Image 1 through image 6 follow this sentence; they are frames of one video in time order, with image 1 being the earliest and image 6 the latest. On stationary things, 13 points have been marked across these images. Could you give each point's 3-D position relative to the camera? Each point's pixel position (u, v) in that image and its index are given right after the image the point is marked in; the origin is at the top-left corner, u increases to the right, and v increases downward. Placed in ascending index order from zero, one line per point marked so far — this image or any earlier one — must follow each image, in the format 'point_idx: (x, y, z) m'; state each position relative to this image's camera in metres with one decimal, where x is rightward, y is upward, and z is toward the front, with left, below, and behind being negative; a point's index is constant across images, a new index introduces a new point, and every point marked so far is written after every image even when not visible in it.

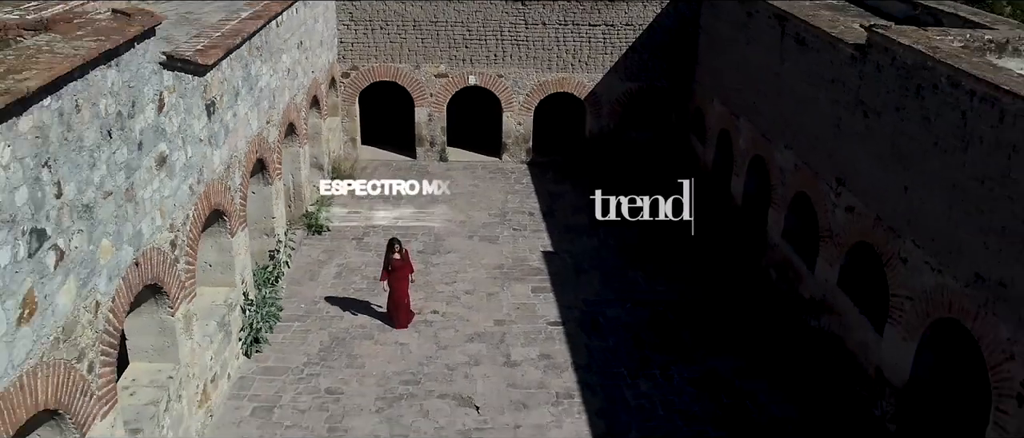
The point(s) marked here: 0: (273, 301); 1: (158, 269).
0: (-3.1, -1.0, +9.9) m
1: (-3.0, -0.4, +6.8) m
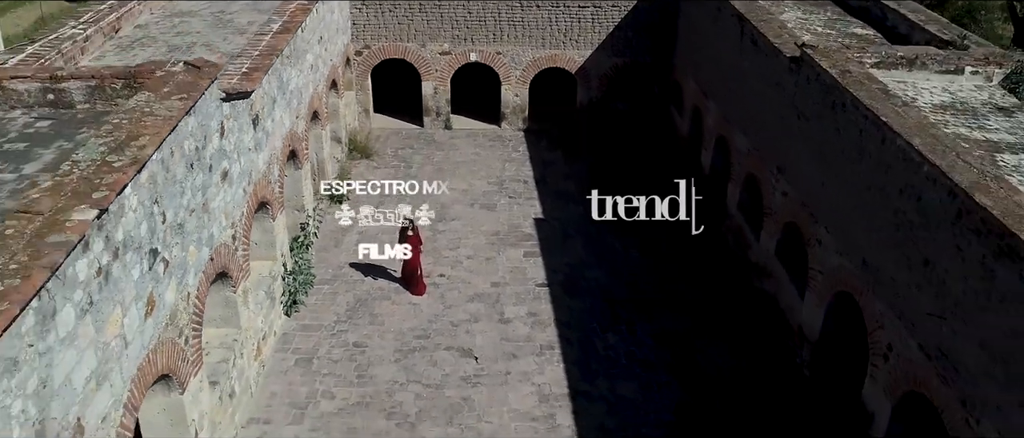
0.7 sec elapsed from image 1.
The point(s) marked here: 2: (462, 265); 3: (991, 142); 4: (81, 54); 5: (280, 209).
0: (-3.2, -0.7, +11.9) m
1: (-3.2, -0.4, +8.8) m
2: (-0.8, -0.8, +12.7) m
3: (+5.4, +0.9, +8.8) m
4: (-6.2, +2.3, +11.1) m
5: (-3.3, +0.1, +11.0) m
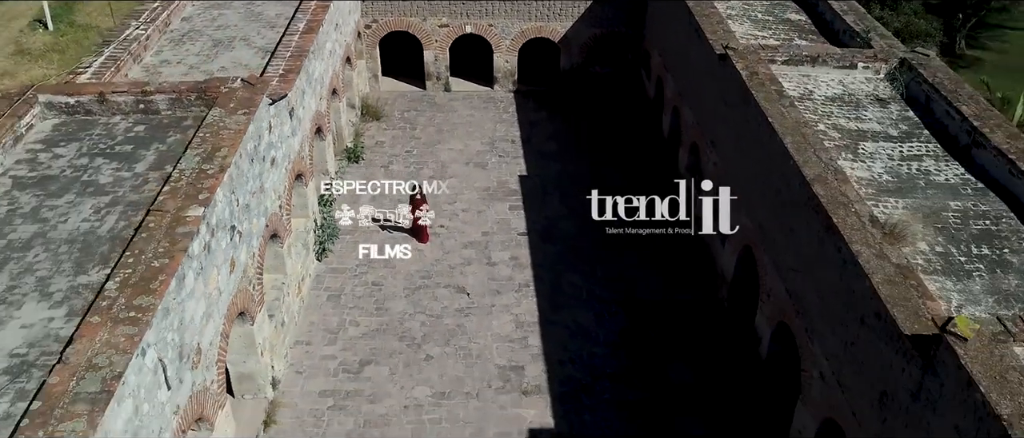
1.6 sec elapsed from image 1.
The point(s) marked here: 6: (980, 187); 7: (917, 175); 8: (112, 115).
0: (-3.4, 0.0, +14.8) m
1: (-3.5, 0.0, +11.6) m
2: (-1.1, 0.0, +15.5) m
3: (+5.1, +1.3, +11.4) m
4: (-6.5, +2.9, +13.6) m
5: (-3.6, +0.7, +13.8) m
6: (+6.2, +0.4, +10.3) m
7: (+5.4, +0.6, +10.4) m
8: (-5.6, +1.4, +10.8) m
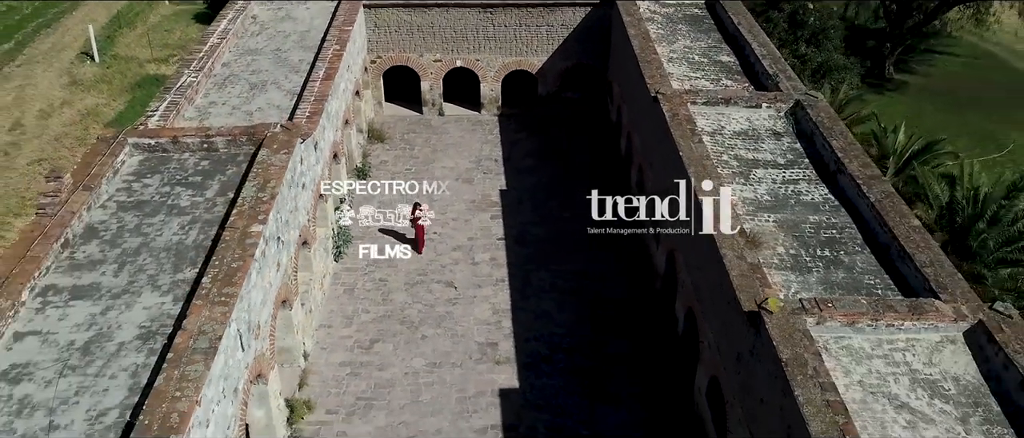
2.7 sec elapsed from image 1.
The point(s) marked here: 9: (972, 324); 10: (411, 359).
0: (-3.9, -0.2, +18.2) m
1: (-4.0, -0.2, +15.0) m
2: (-1.6, -0.1, +19.0) m
3: (+4.6, +1.1, +14.8) m
4: (-7.0, +2.7, +17.1) m
5: (-4.0, +0.5, +17.2) m
6: (+5.7, +0.3, +13.7) m
7: (+5.0, +0.4, +13.9) m
8: (-6.0, +1.2, +14.2) m
9: (+6.1, -1.4, +10.2) m
10: (-1.9, -2.6, +14.8) m
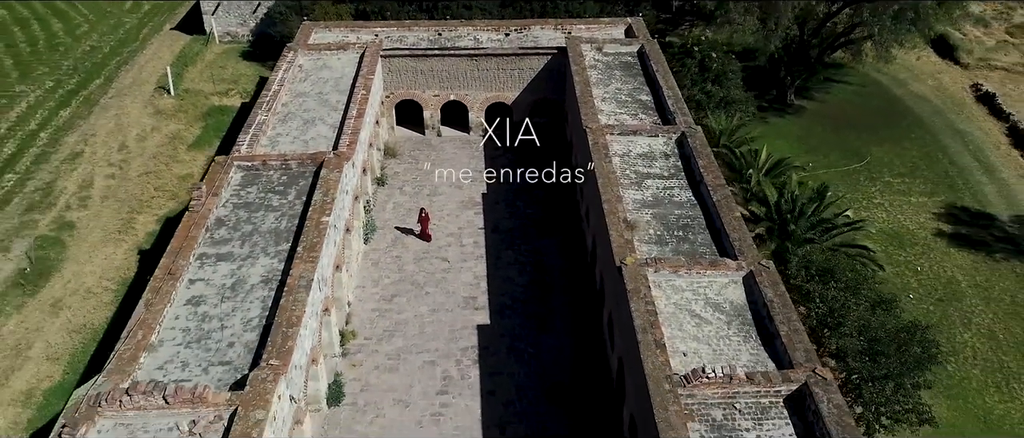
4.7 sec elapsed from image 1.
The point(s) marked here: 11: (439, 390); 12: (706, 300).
0: (-4.6, -0.1, +25.6) m
1: (-4.7, -0.1, +22.4) m
2: (-2.3, 0.0, +26.4) m
3: (+3.9, +1.3, +22.2) m
4: (-7.7, +2.8, +24.5) m
5: (-4.8, +0.7, +24.6) m
6: (+5.0, +0.4, +21.1) m
7: (+4.2, +0.6, +21.3) m
8: (-6.8, +1.4, +21.7) m
9: (+5.3, -1.2, +17.6) m
10: (-2.7, -2.5, +22.2) m
11: (-1.8, -4.3, +19.4) m
12: (+4.3, -1.8, +17.2) m
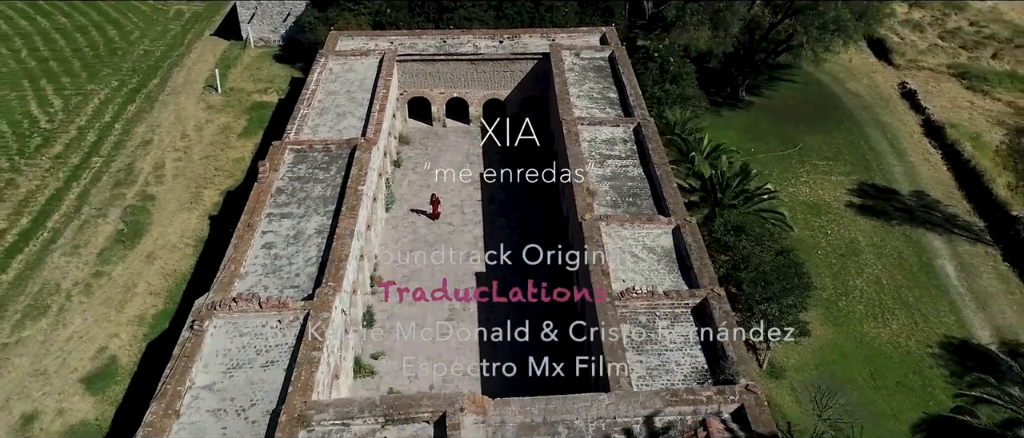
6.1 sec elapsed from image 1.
0: (-5.0, +1.0, +31.8) m
1: (-5.0, +1.0, +28.6) m
2: (-2.6, +1.1, +32.6) m
3: (+3.5, +2.3, +28.4) m
4: (-8.0, +3.9, +30.7) m
5: (-5.1, +1.7, +30.8) m
6: (+4.6, +1.5, +27.3) m
7: (+3.9, +1.6, +27.4) m
8: (-7.1, +2.4, +27.9) m
9: (+5.0, -0.2, +23.8) m
10: (-3.0, -1.5, +28.4) m
11: (-2.2, -3.2, +25.7) m
12: (+4.0, -0.8, +23.4) m
